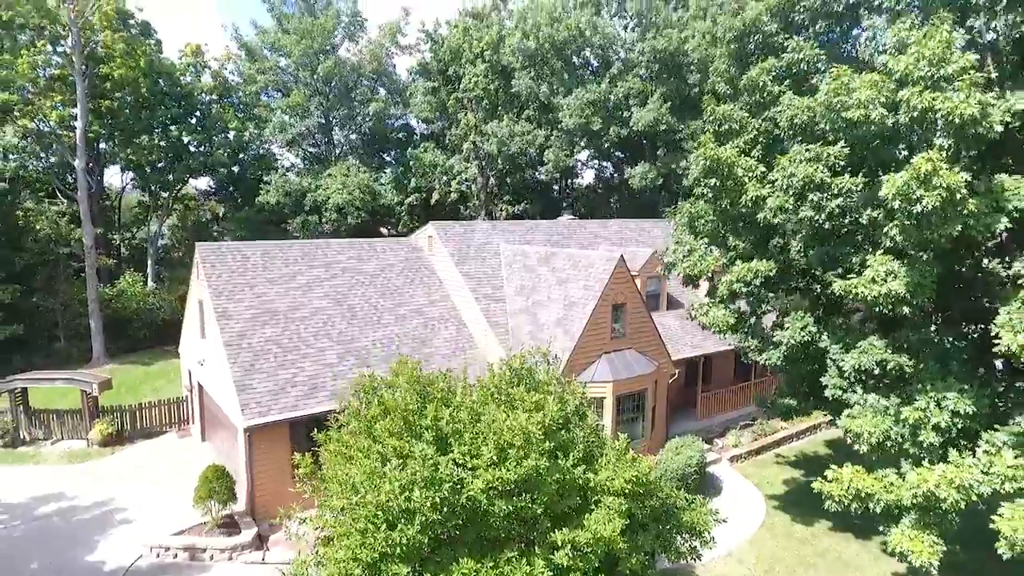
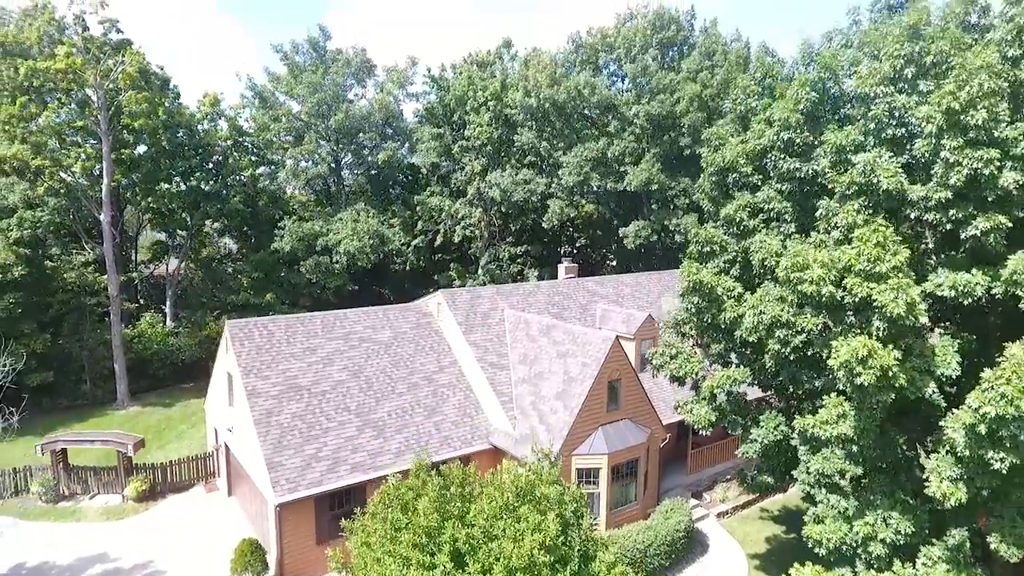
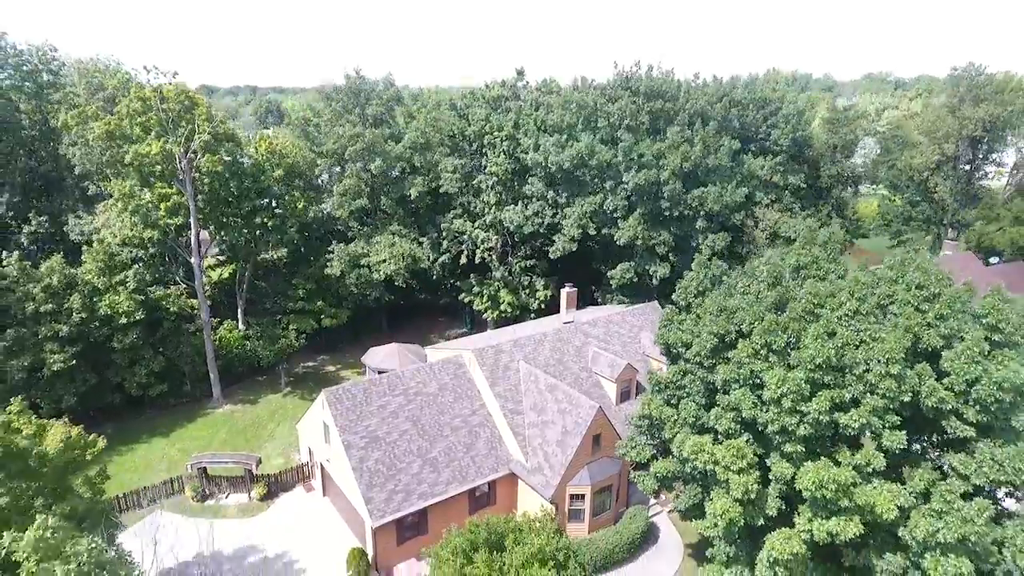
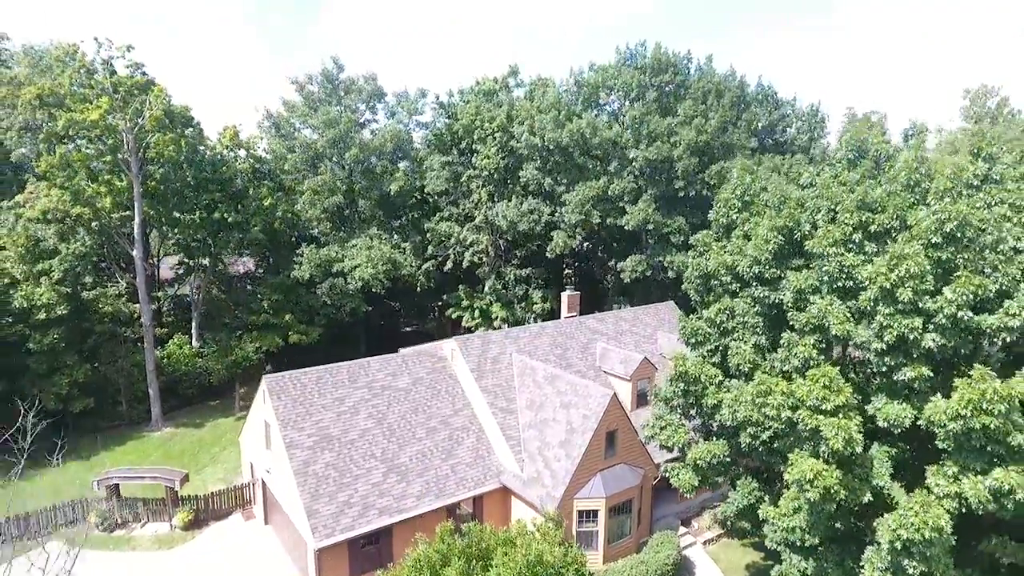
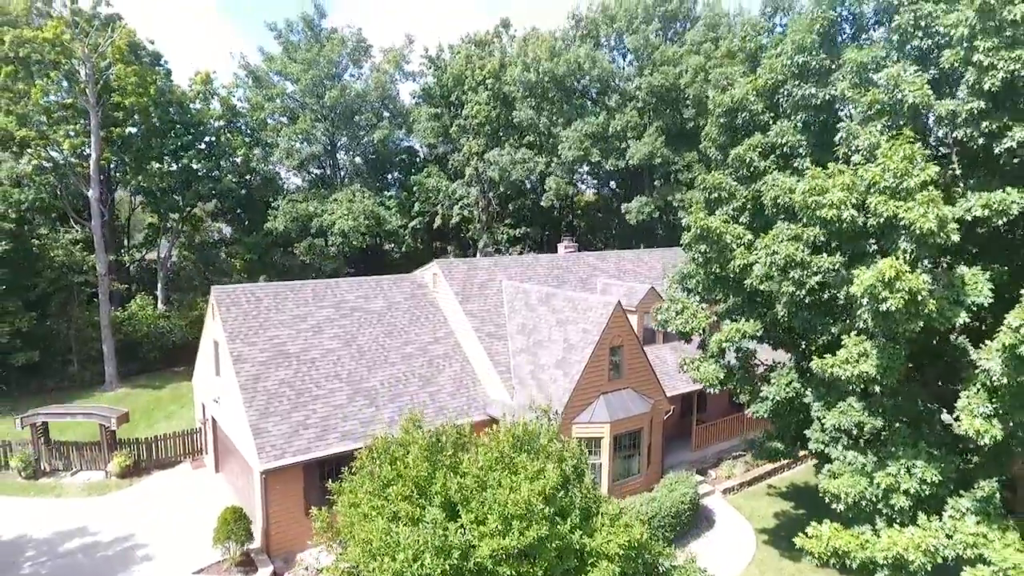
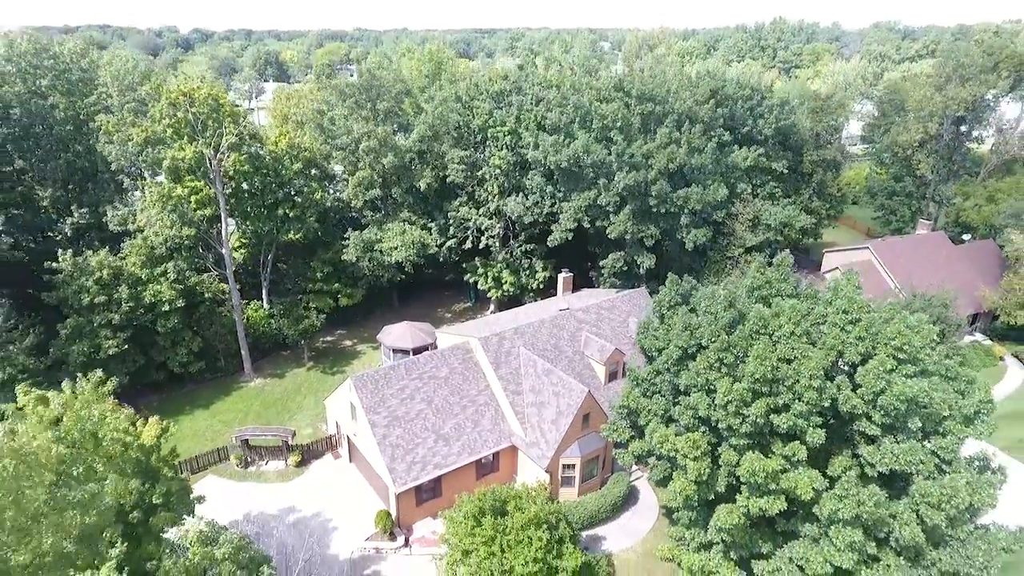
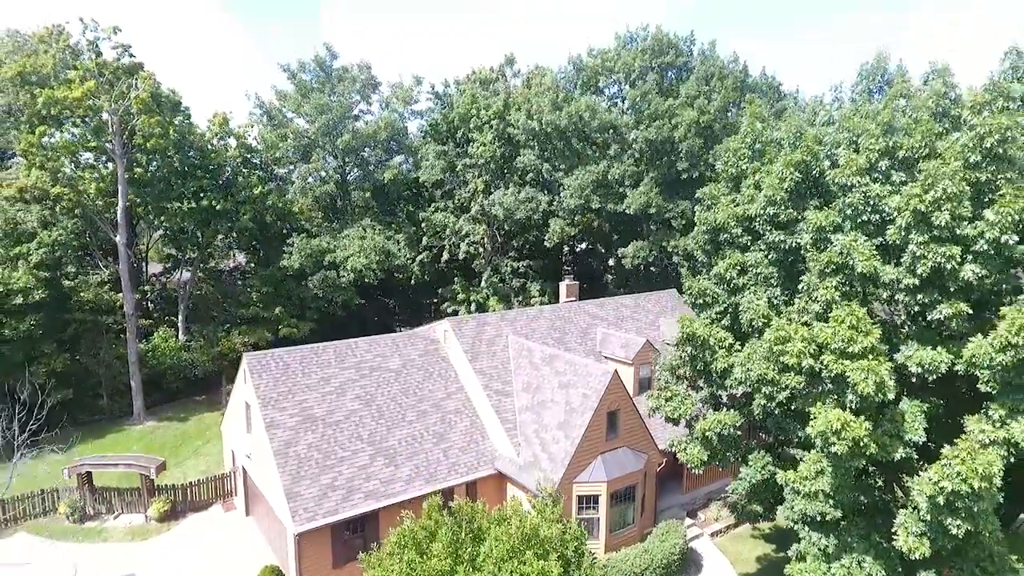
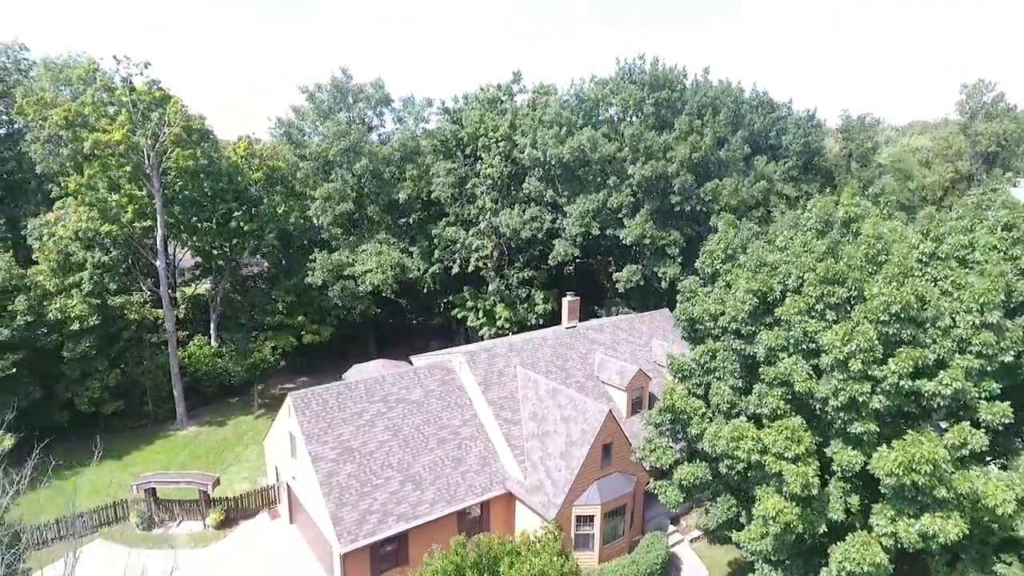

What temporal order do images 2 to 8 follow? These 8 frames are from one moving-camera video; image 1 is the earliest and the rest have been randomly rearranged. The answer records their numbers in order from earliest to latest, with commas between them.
5, 2, 7, 4, 8, 3, 6
